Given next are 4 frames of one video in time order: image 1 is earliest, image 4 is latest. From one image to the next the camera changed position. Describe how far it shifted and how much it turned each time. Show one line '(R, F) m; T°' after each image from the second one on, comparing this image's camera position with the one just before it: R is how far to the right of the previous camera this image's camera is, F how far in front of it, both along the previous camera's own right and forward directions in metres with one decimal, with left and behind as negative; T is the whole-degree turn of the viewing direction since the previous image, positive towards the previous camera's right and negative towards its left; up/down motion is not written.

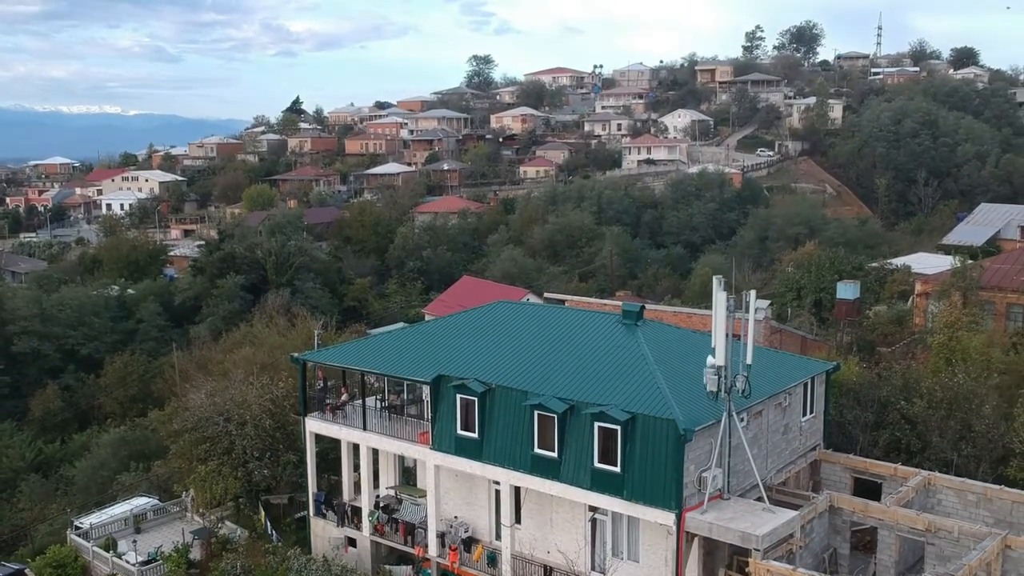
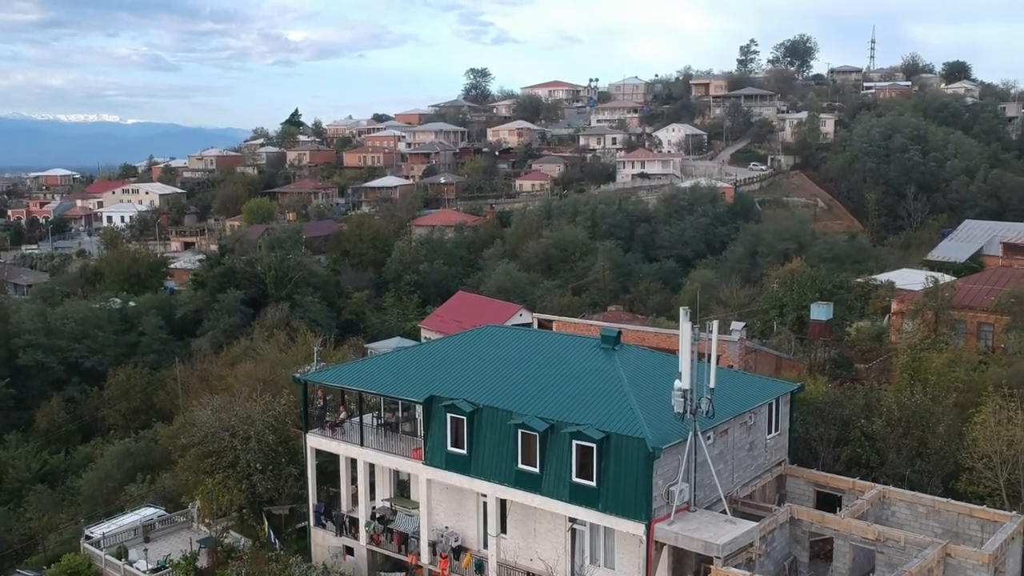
(+0.2, -0.9) m; 0°
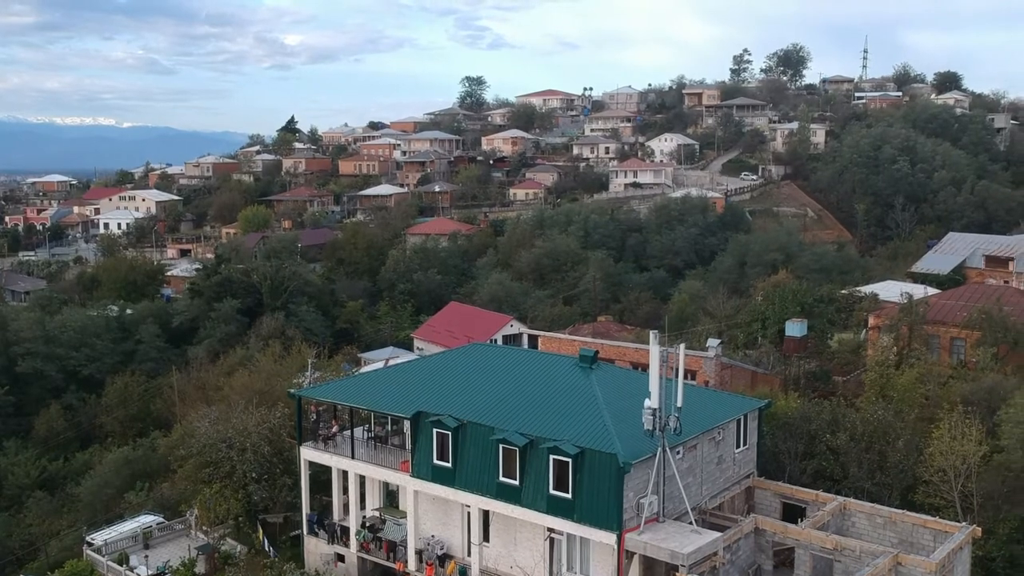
(+0.2, -0.7) m; 0°
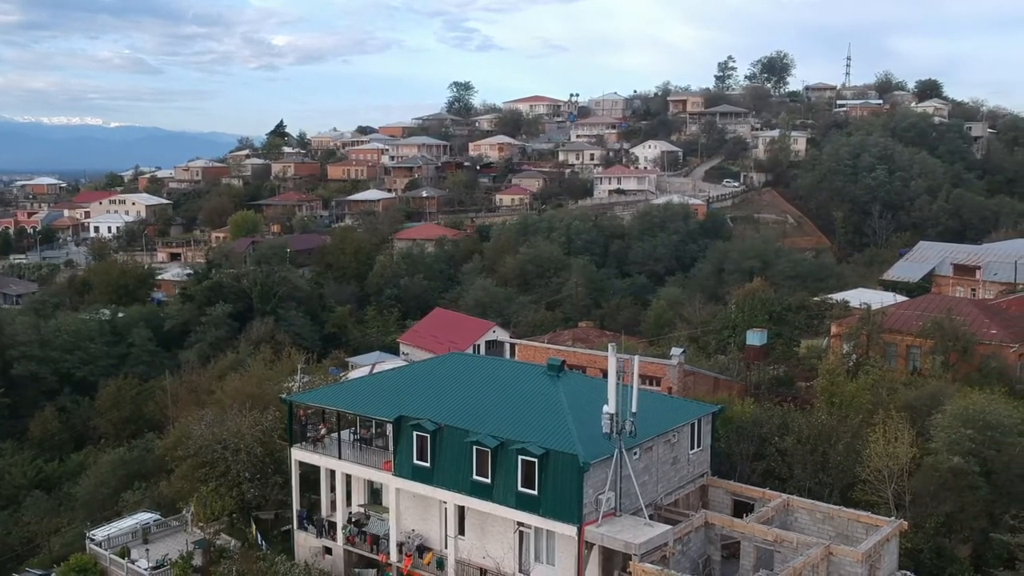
(+0.2, -1.2) m; +1°
